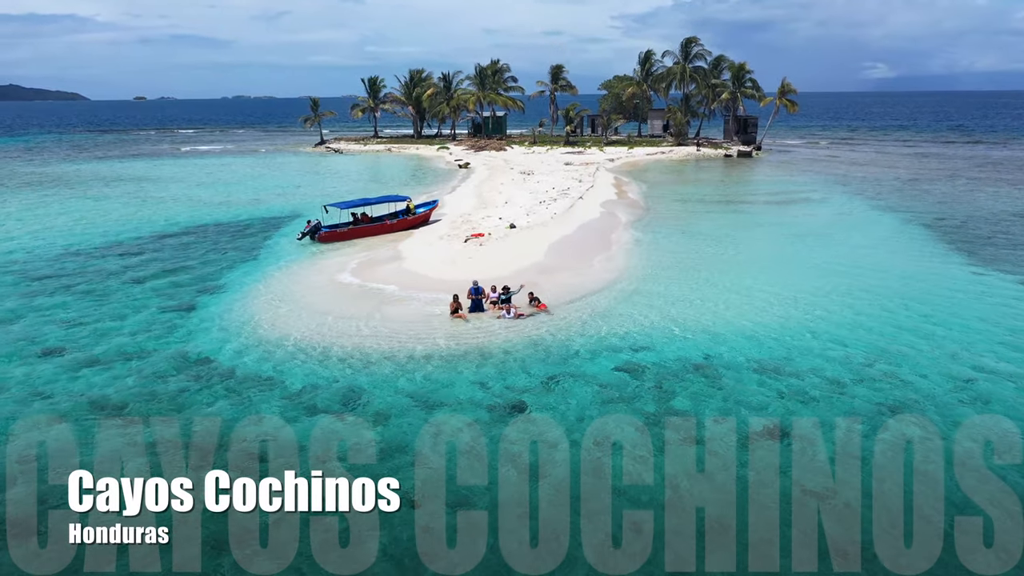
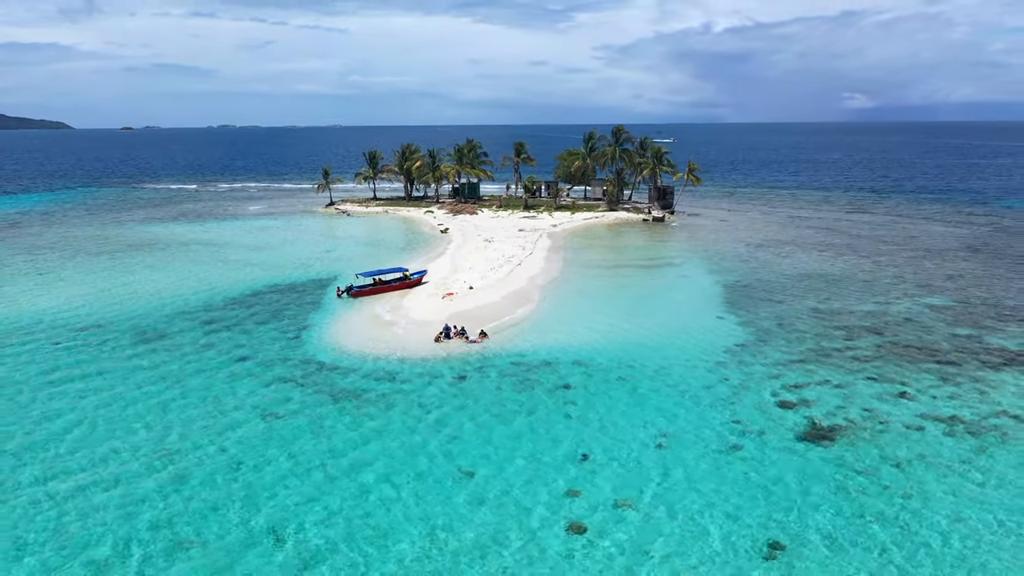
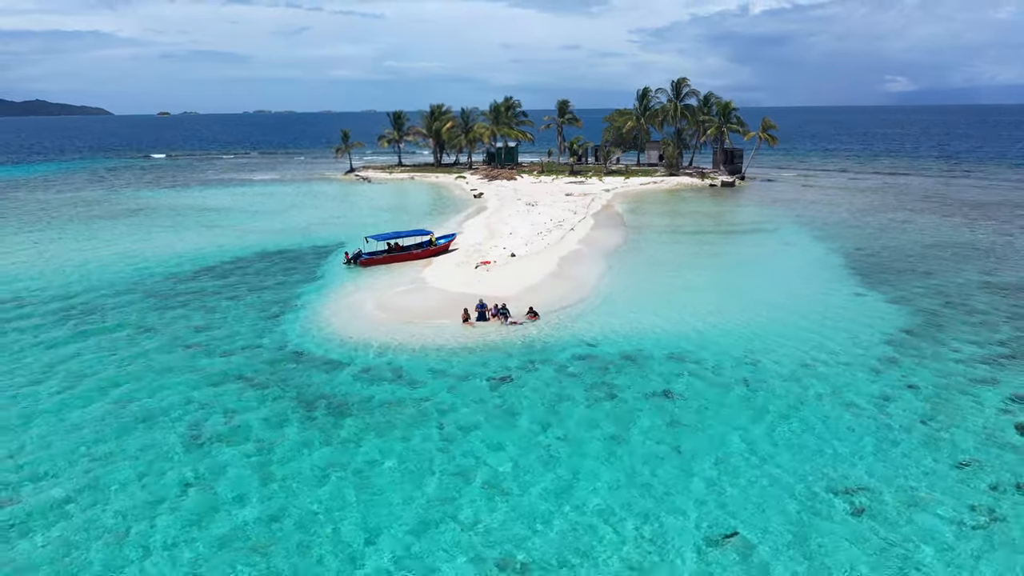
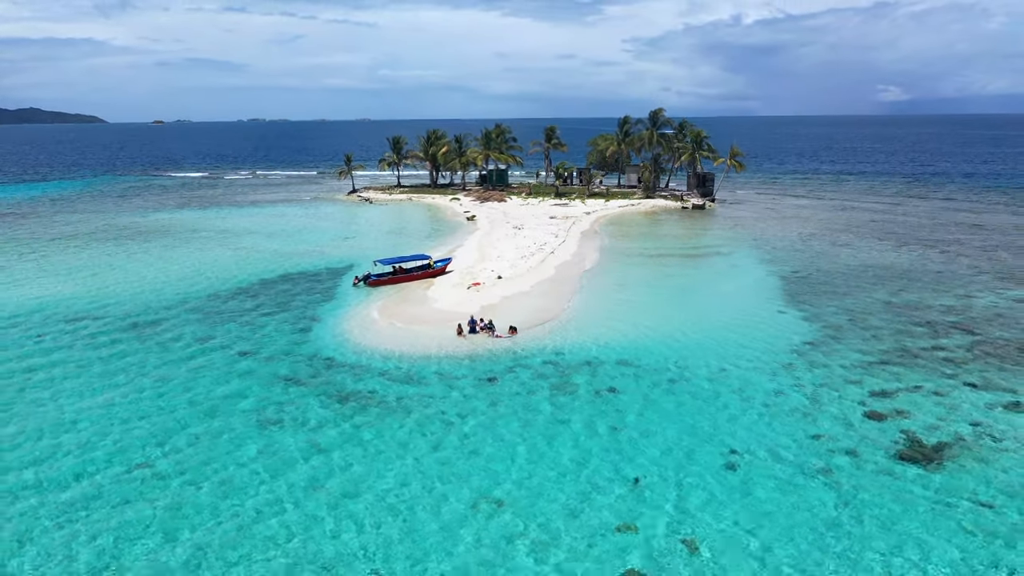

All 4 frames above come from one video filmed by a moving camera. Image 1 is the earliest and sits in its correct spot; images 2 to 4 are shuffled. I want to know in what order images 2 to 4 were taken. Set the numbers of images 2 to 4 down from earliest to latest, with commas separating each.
3, 4, 2
